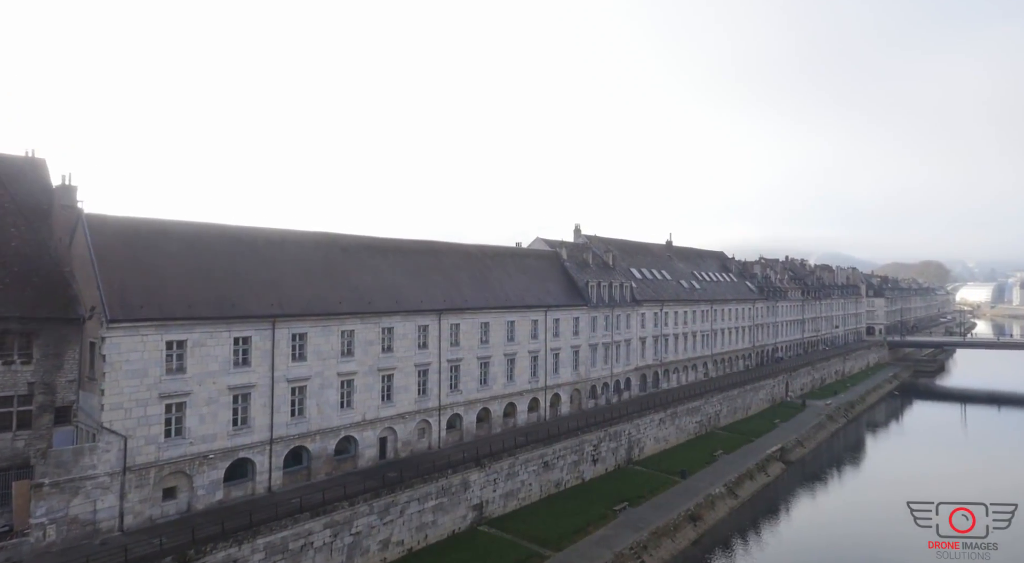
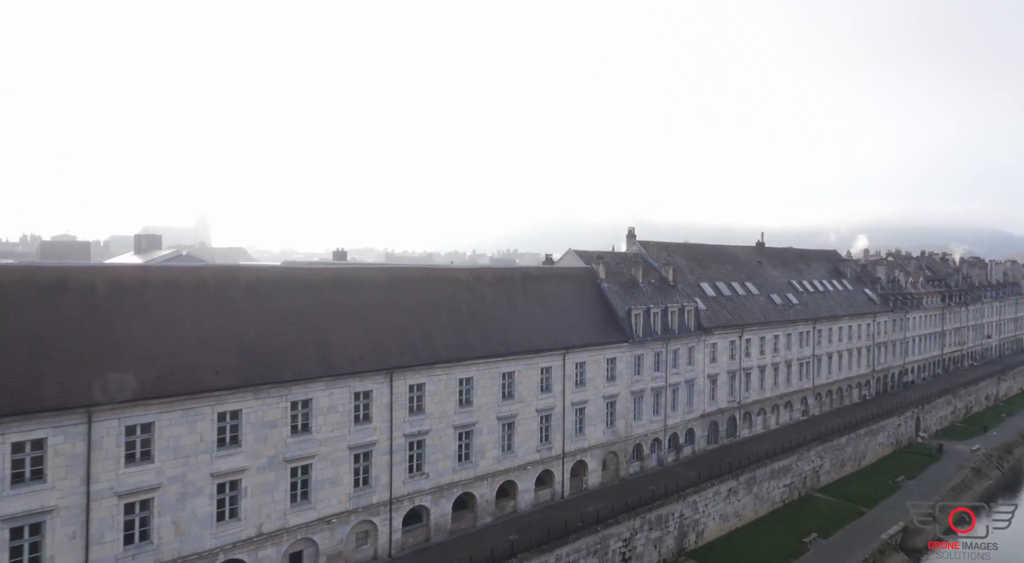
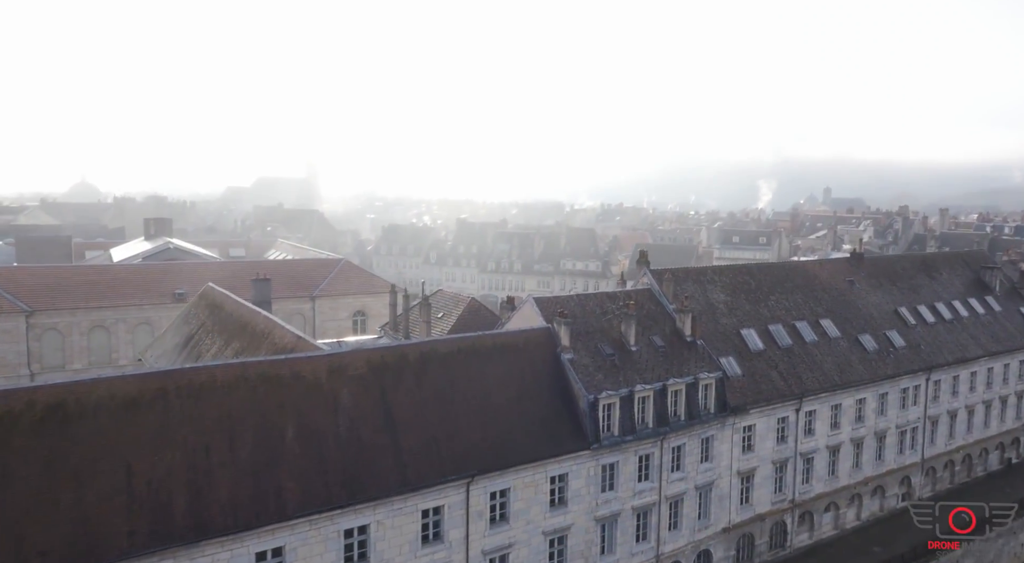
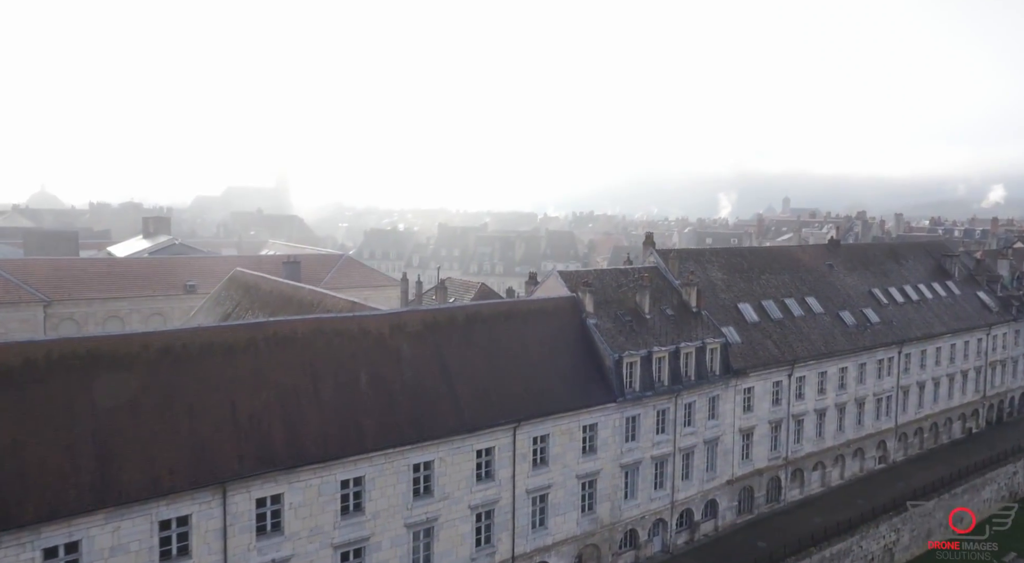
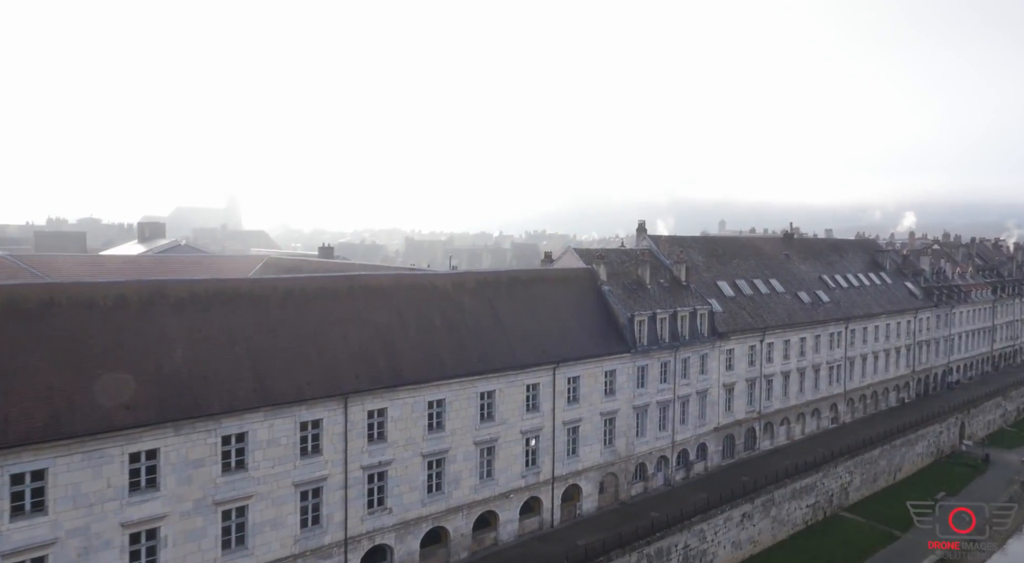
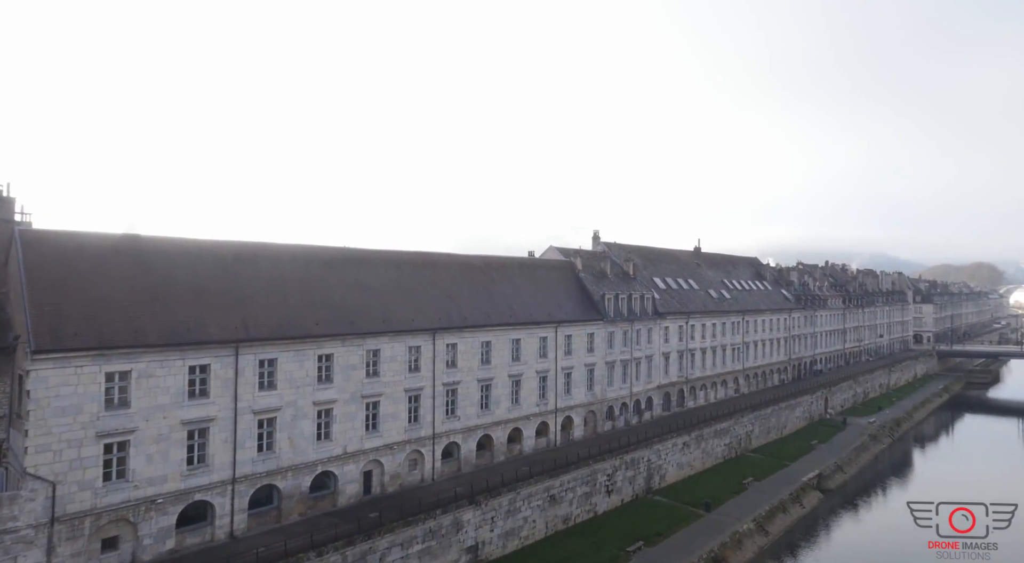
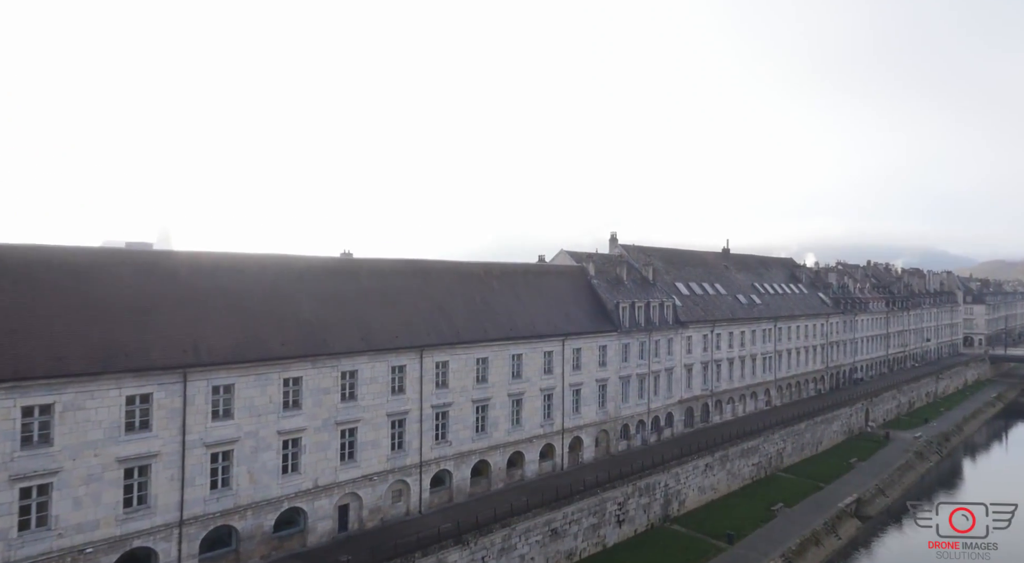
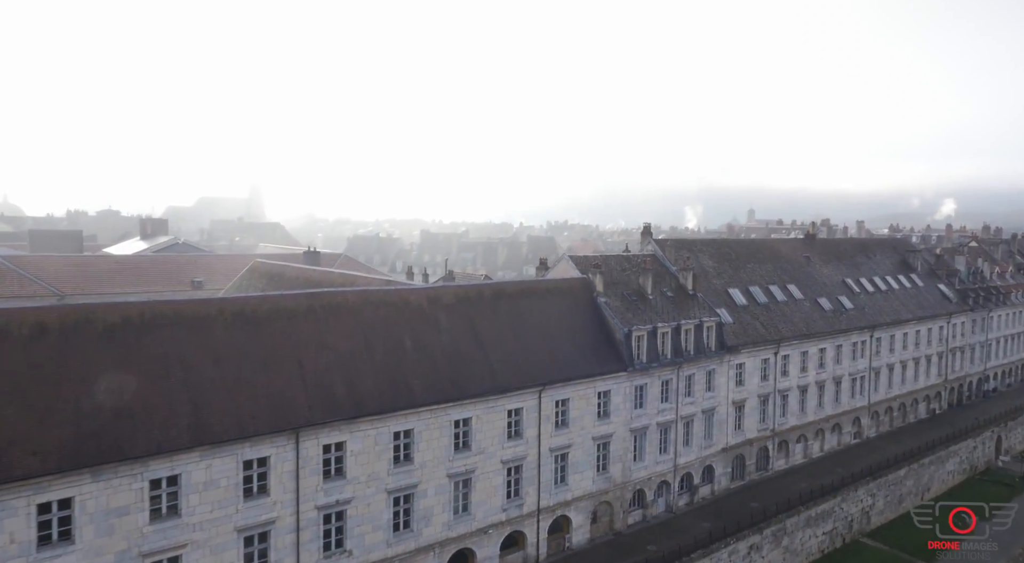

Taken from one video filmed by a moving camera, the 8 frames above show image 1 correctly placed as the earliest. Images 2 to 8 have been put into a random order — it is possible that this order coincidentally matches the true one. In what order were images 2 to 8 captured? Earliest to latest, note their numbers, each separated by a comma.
6, 7, 2, 5, 8, 4, 3
